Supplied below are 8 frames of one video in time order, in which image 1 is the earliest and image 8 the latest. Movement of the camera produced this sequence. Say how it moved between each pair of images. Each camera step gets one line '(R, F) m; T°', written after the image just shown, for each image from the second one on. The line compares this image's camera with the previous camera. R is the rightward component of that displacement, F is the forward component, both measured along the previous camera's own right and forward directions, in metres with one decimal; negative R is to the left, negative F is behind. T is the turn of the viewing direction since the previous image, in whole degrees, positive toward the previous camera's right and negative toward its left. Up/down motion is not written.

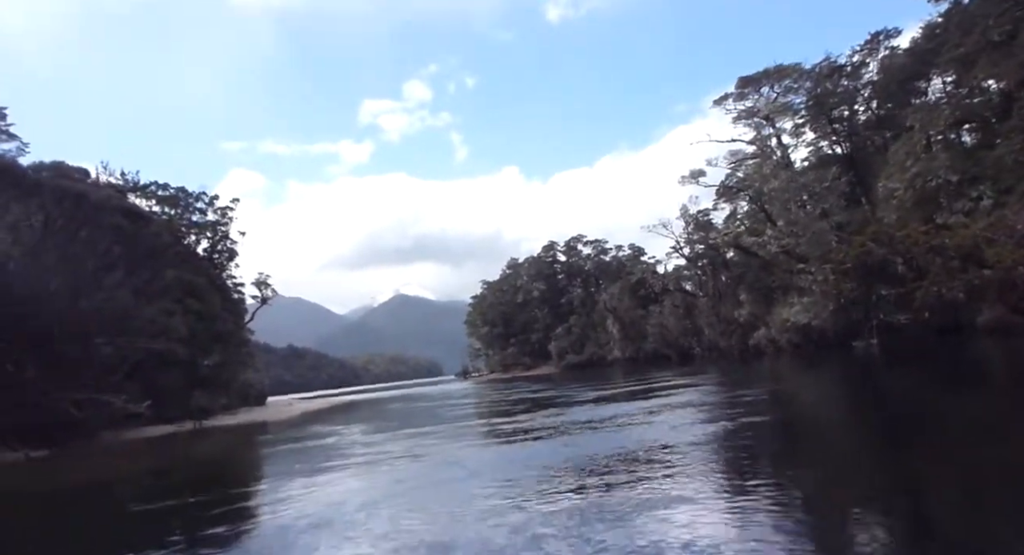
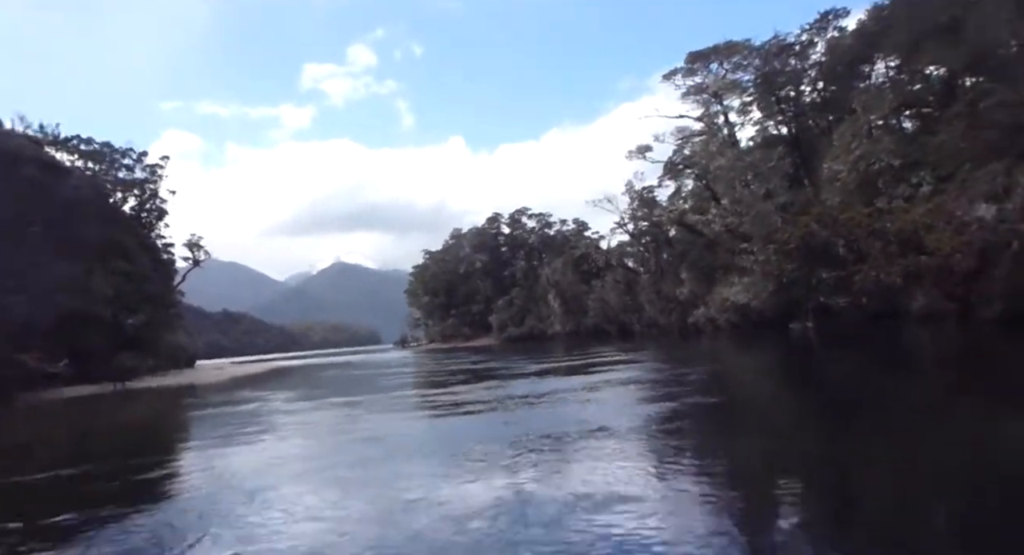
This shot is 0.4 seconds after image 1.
(+0.1, +0.7) m; +4°
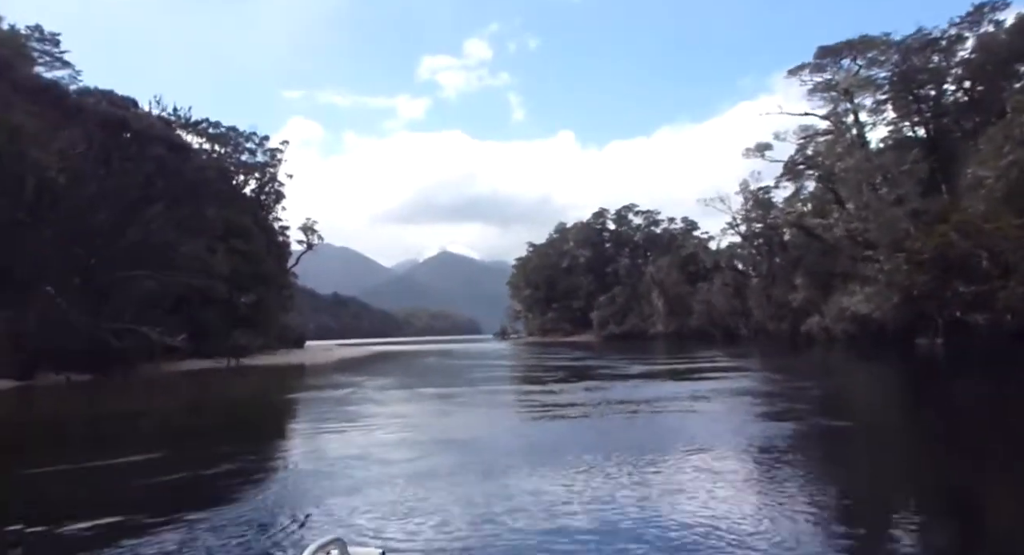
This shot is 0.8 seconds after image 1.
(-0.3, +0.5) m; -7°
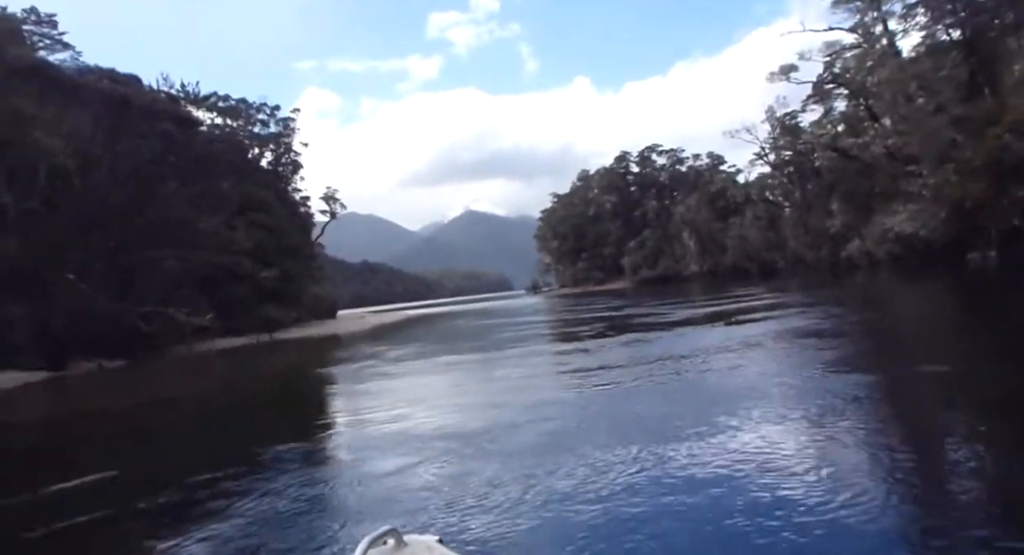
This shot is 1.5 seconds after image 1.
(-0.1, +0.9) m; -2°
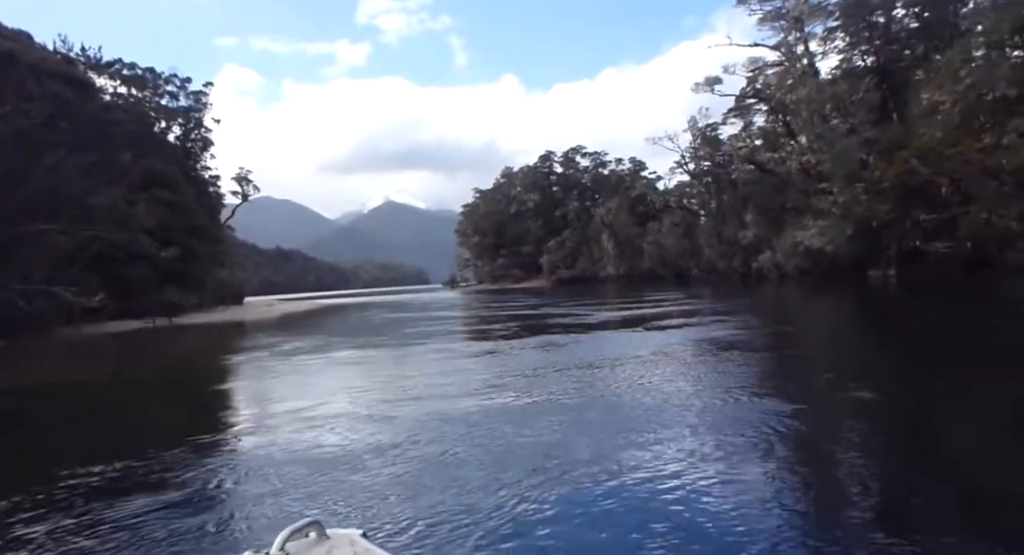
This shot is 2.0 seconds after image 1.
(+0.2, +0.6) m; +6°
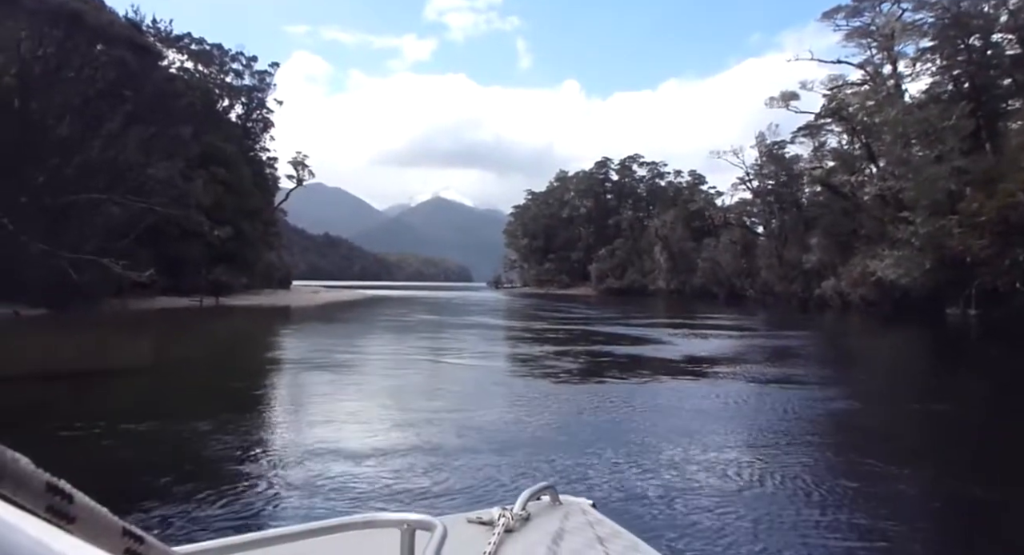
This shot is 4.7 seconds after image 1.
(-0.6, +1.2) m; -3°
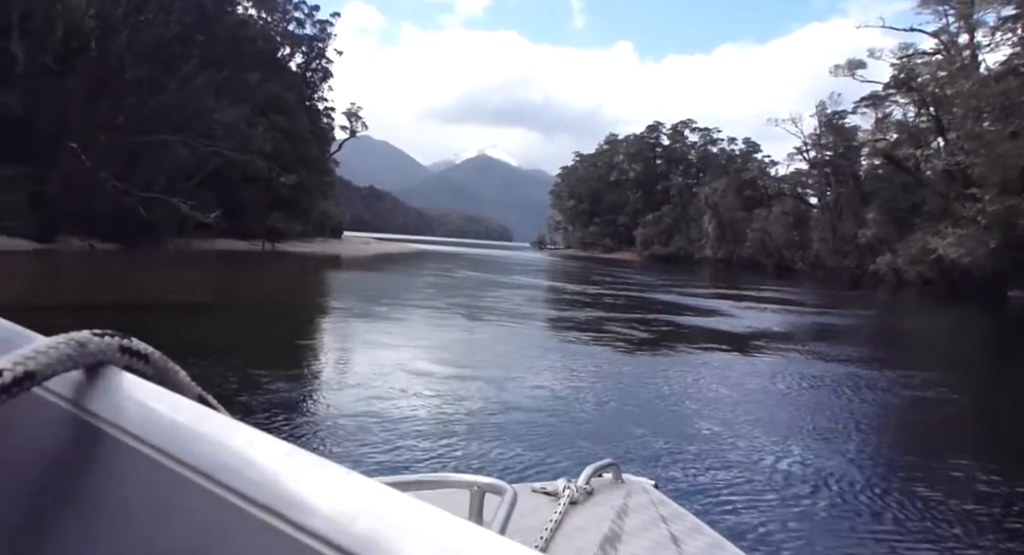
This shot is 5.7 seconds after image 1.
(-0.5, 0.0) m; -3°
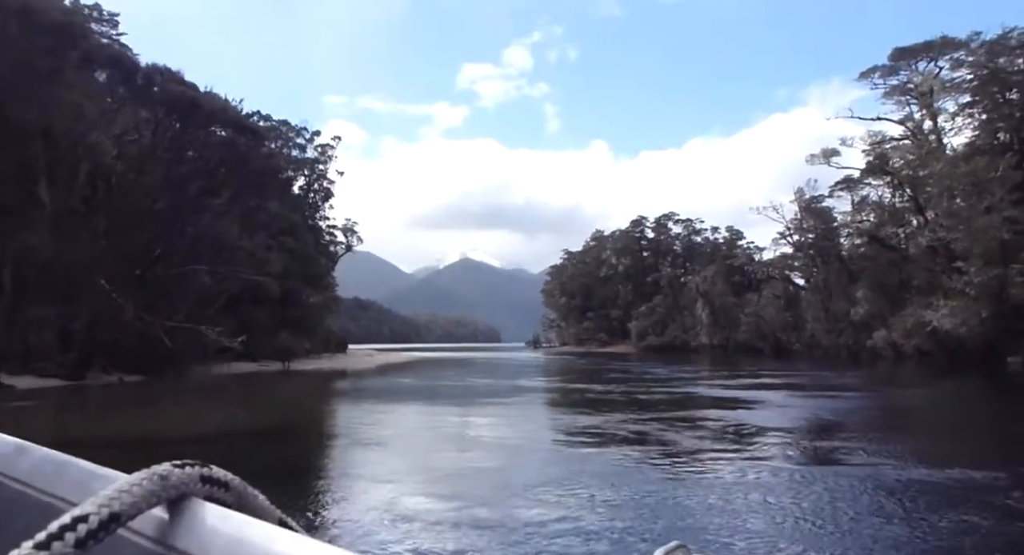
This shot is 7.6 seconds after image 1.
(-0.9, -0.9) m; +1°
